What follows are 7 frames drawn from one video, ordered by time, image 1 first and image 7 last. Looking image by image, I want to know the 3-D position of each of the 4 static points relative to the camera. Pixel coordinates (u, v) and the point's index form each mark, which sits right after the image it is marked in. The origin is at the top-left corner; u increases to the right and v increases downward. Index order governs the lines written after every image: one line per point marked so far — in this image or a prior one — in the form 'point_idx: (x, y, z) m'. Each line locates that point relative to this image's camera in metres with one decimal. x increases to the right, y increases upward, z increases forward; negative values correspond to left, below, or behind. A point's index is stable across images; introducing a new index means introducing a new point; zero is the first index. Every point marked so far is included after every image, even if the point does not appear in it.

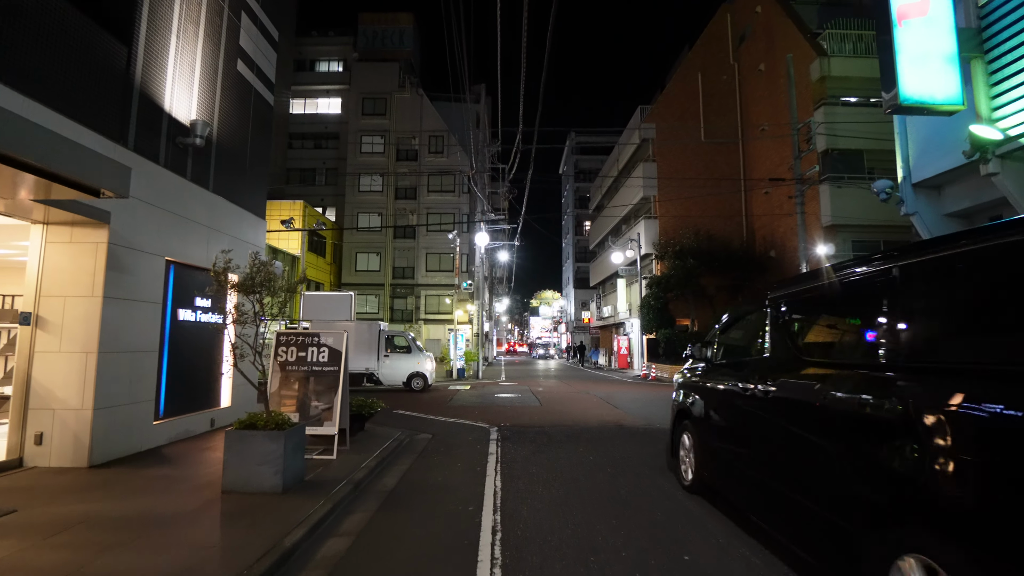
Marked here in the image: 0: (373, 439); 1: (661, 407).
0: (-2.0, -2.2, +8.5) m
1: (+3.6, -2.9, +14.3) m
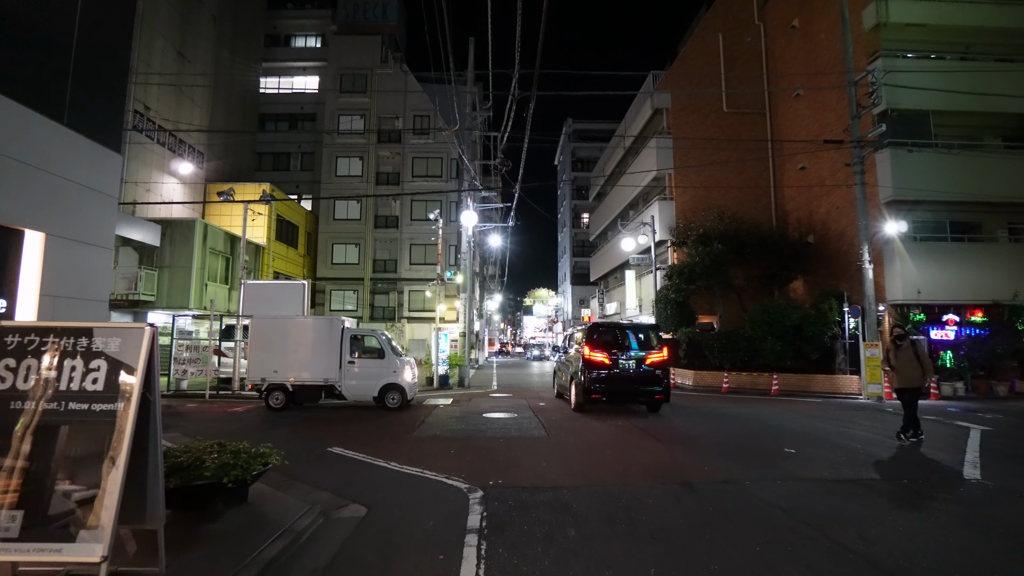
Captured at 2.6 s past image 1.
0: (-2.1, -1.9, +4.5) m
1: (+3.5, -2.6, +10.4) m
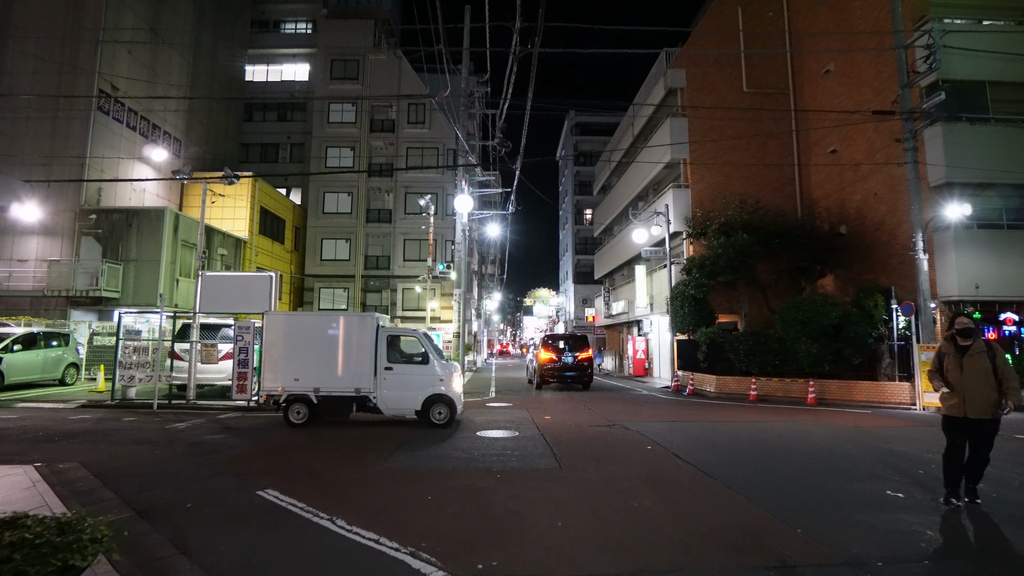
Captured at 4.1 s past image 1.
0: (-2.1, -1.7, +2.3) m
1: (+3.5, -2.4, +8.2) m
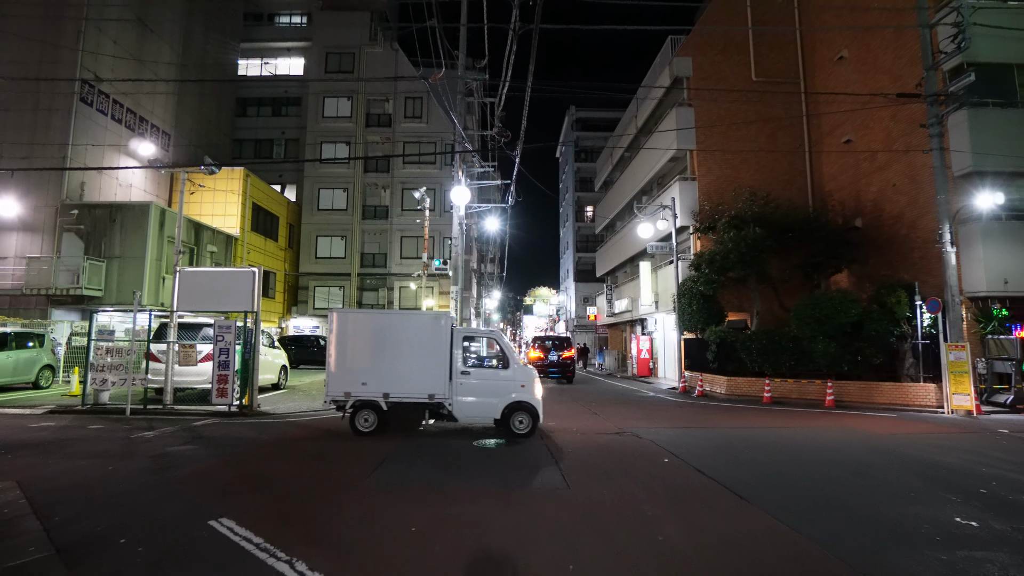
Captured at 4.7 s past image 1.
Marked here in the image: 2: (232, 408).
0: (-2.1, -1.6, +1.4) m
1: (+3.5, -2.3, +7.3) m
2: (-6.1, -2.6, +12.9) m
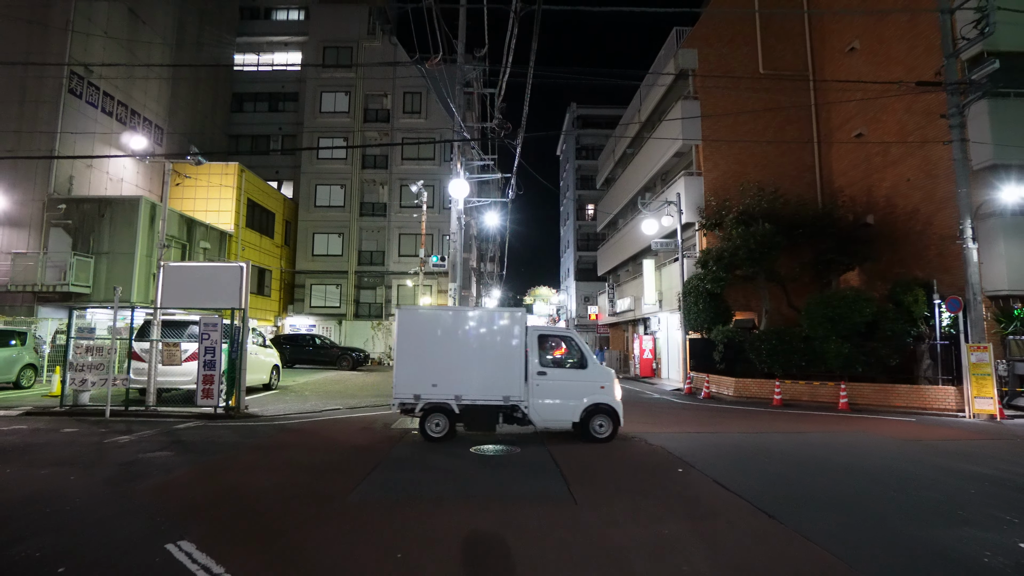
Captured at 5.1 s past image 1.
0: (-2.0, -1.5, +0.8) m
1: (+3.5, -2.2, +6.7) m
2: (-6.1, -2.5, +12.3) m
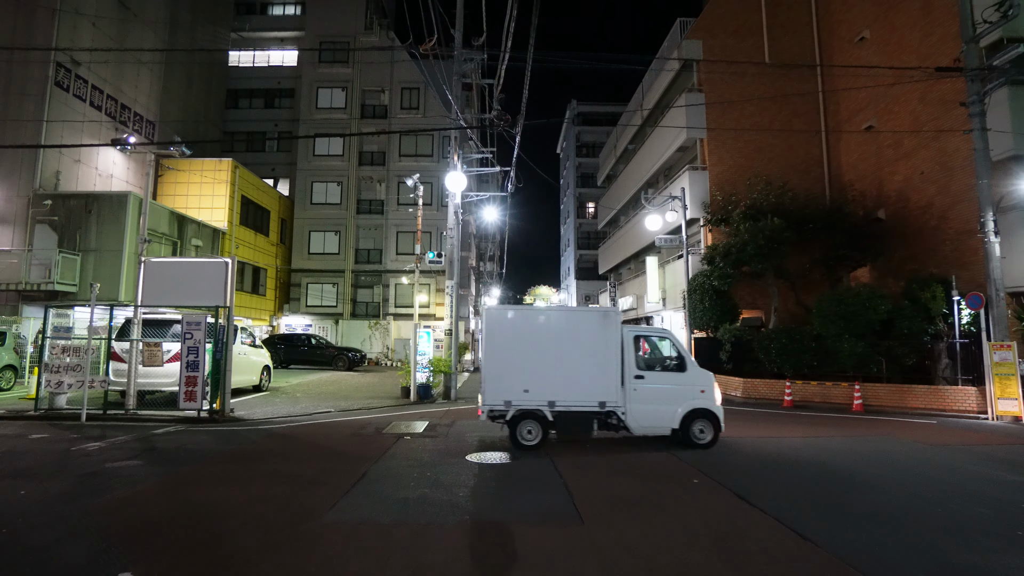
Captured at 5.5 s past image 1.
0: (-2.1, -1.5, +0.2) m
1: (+3.5, -2.2, +6.1) m
2: (-6.2, -2.5, +11.7) m
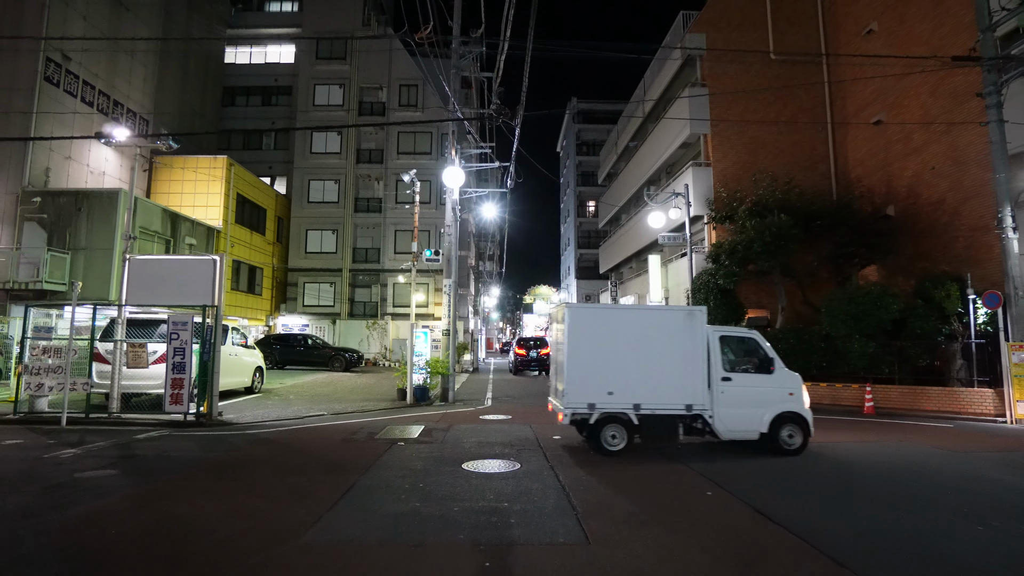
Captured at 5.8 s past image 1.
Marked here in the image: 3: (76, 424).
0: (-2.1, -1.4, -0.3) m
1: (+3.5, -2.1, +5.6) m
2: (-6.2, -2.5, +11.2) m
3: (-7.7, -2.4, +10.4) m
